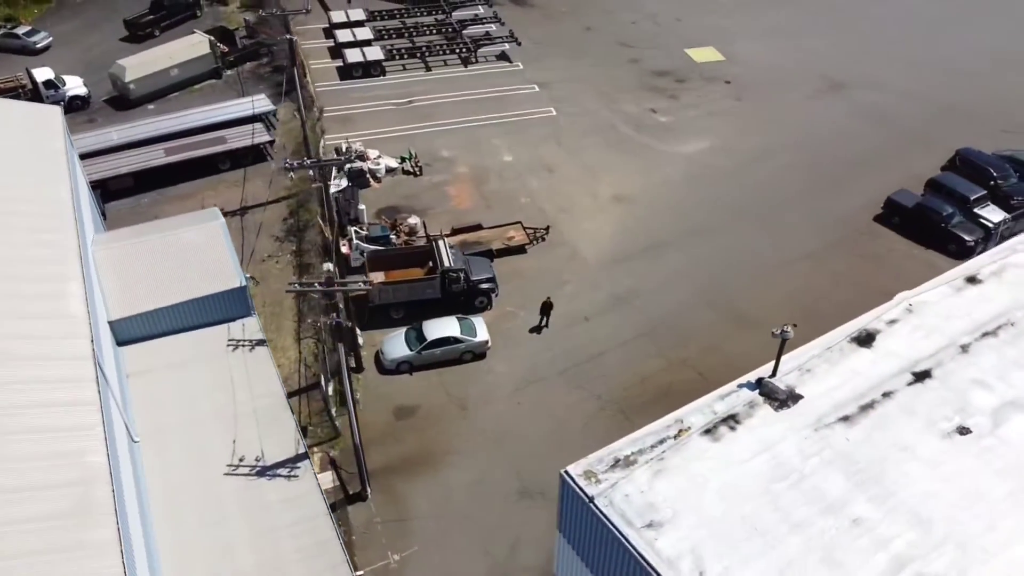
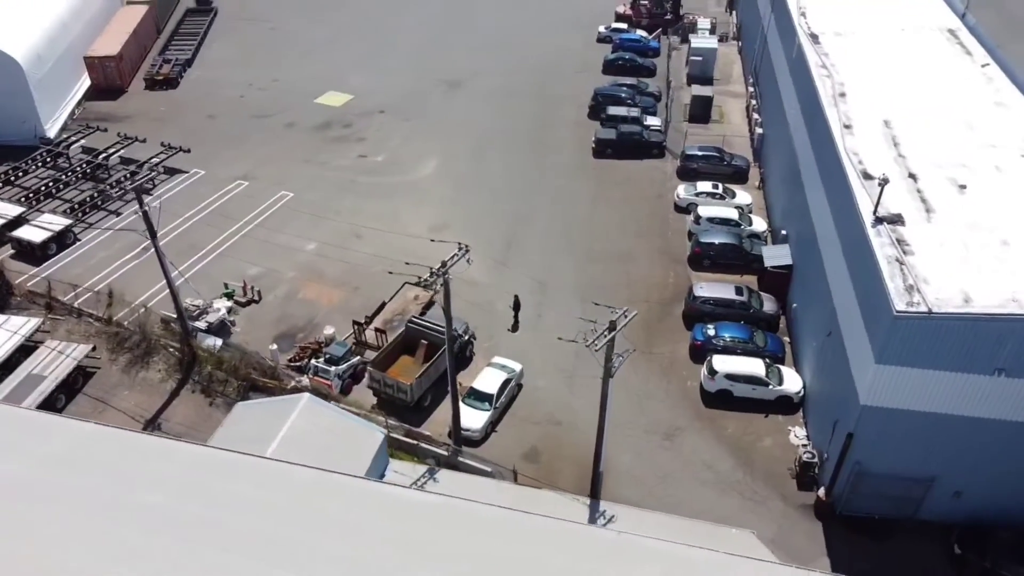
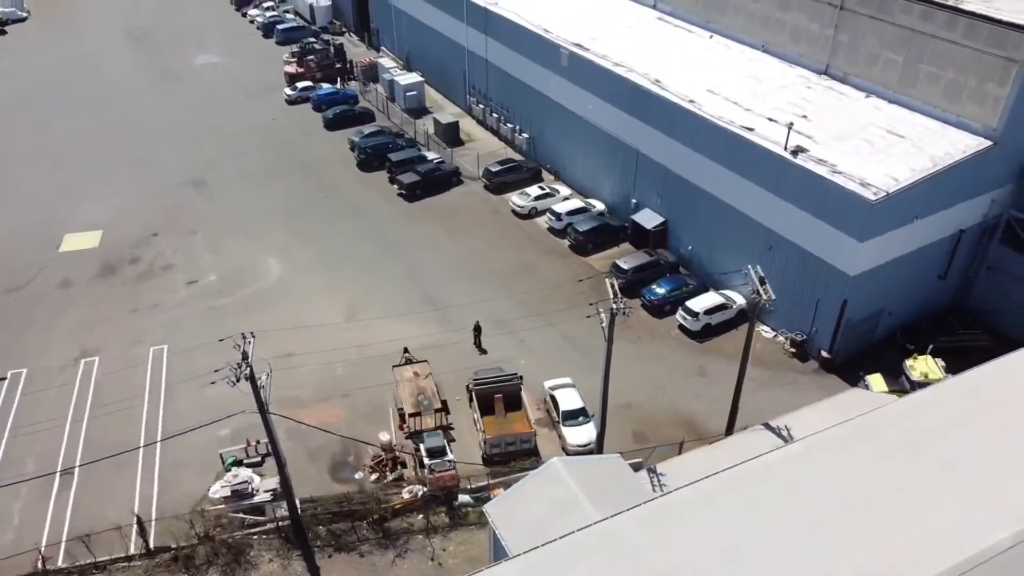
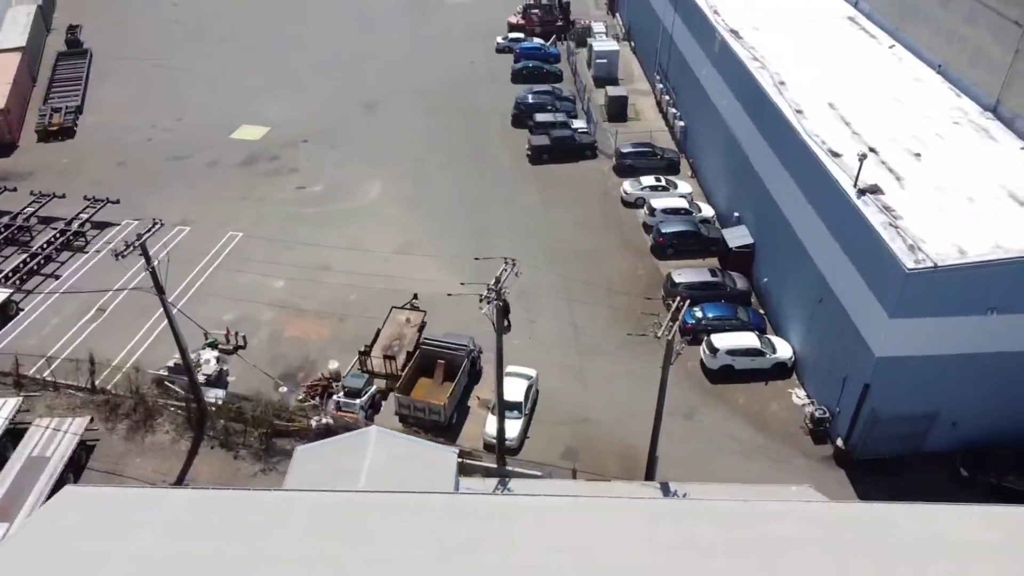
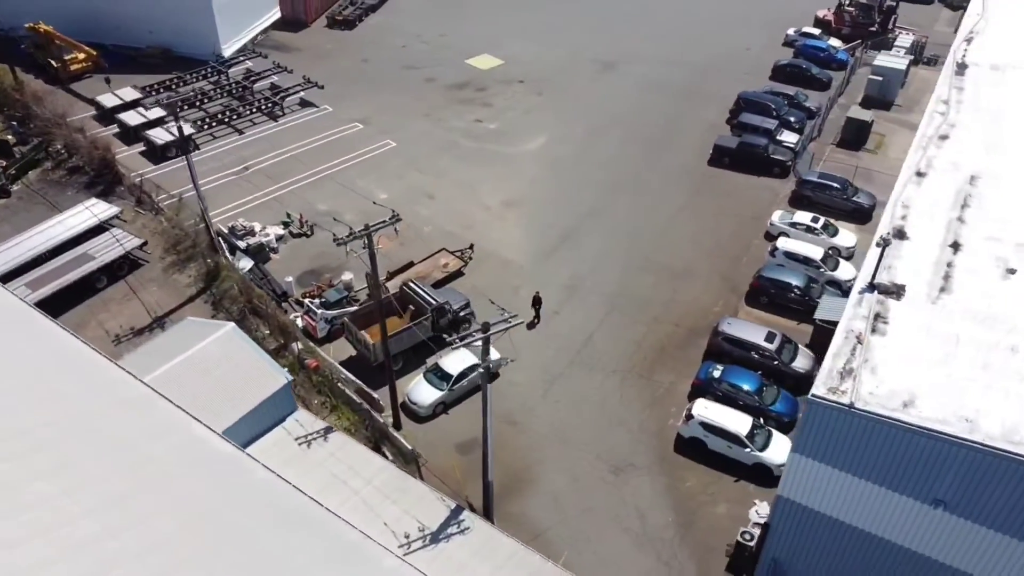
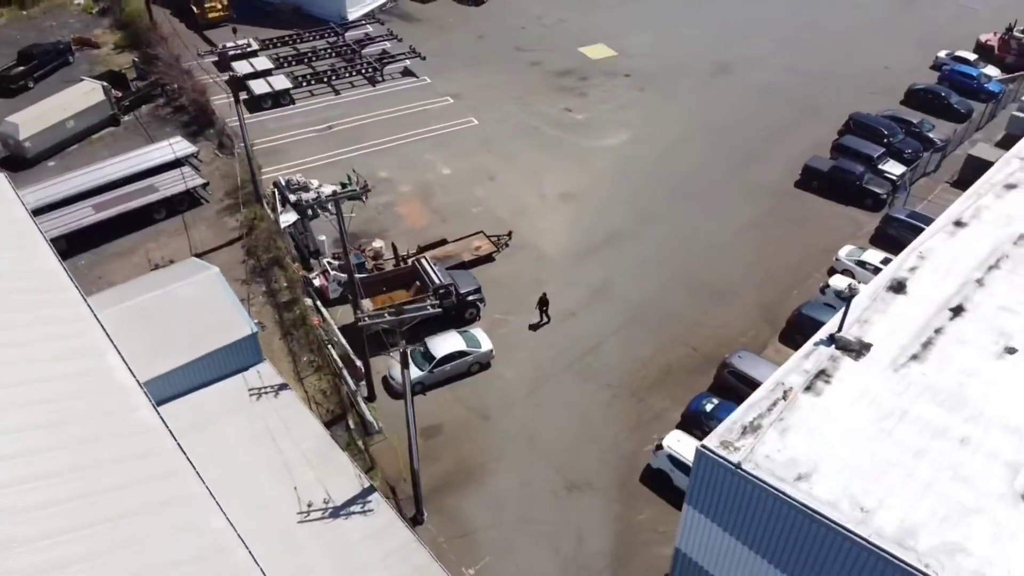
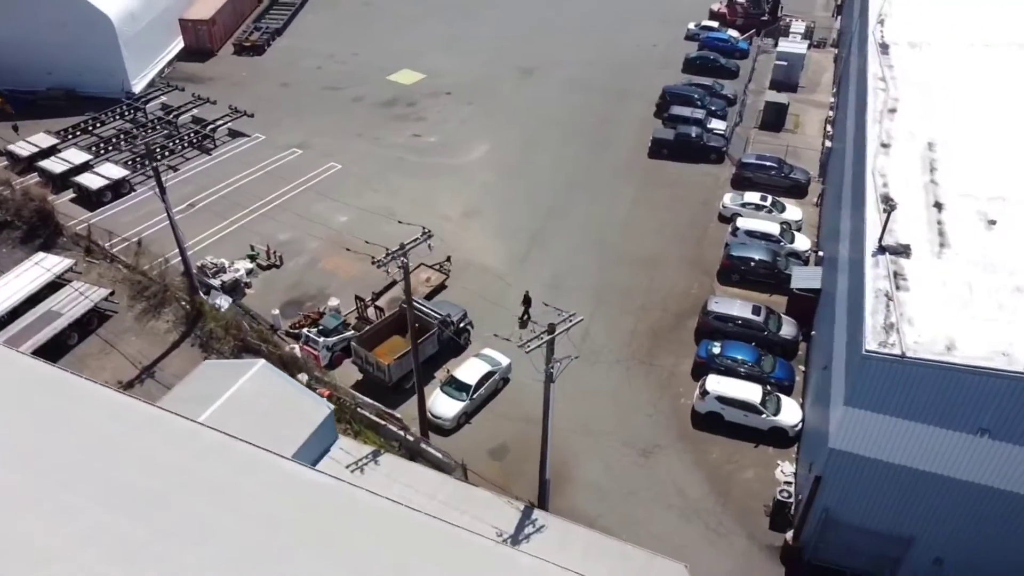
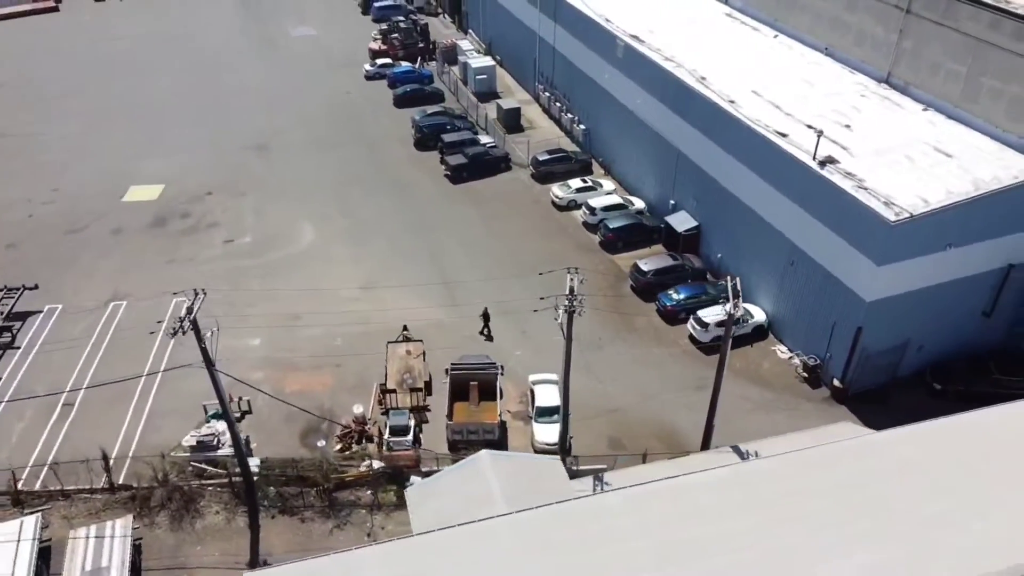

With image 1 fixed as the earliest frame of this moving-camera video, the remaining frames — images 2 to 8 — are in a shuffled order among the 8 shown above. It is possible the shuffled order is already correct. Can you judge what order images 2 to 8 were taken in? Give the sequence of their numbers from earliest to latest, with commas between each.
6, 5, 7, 2, 4, 8, 3
